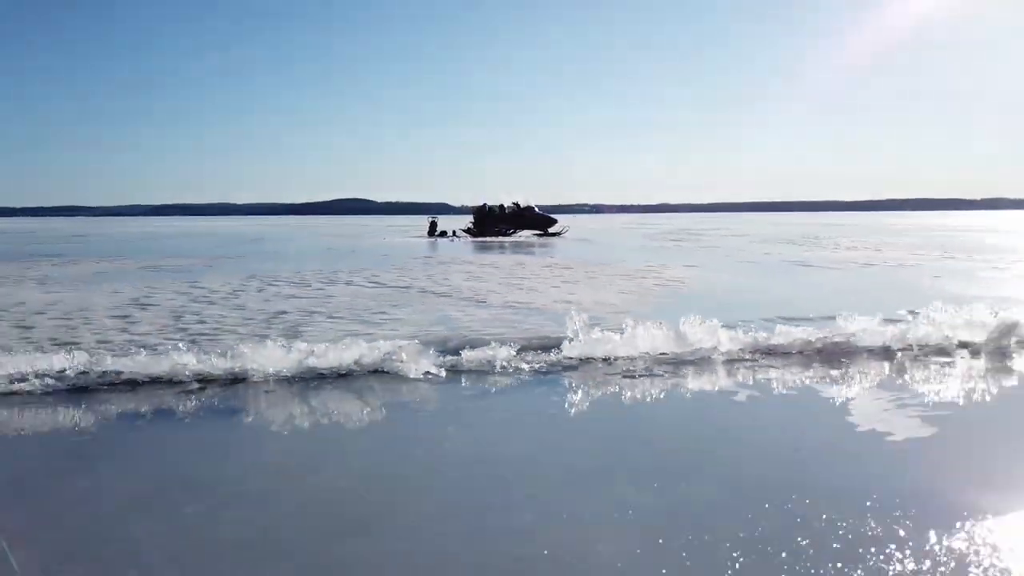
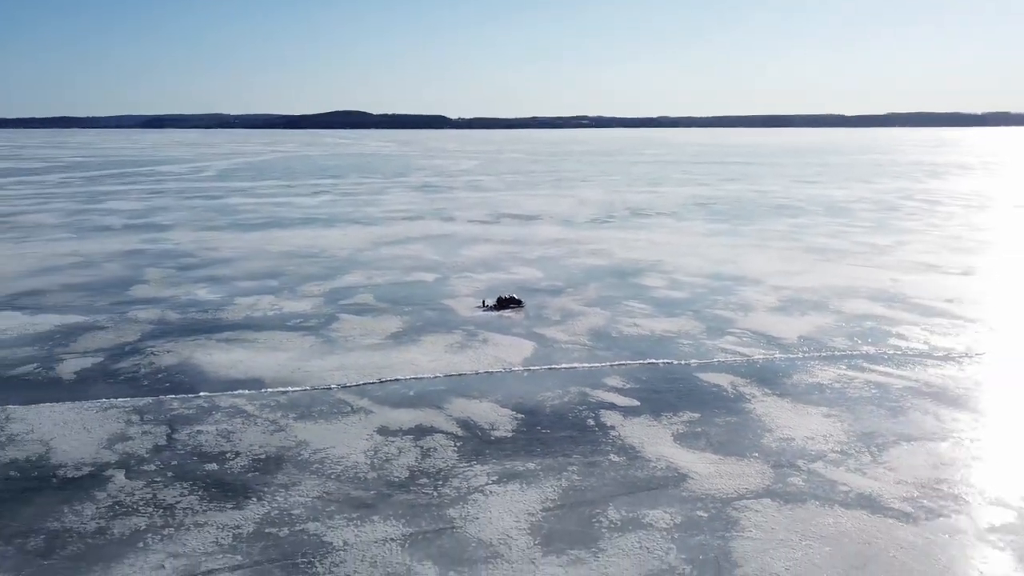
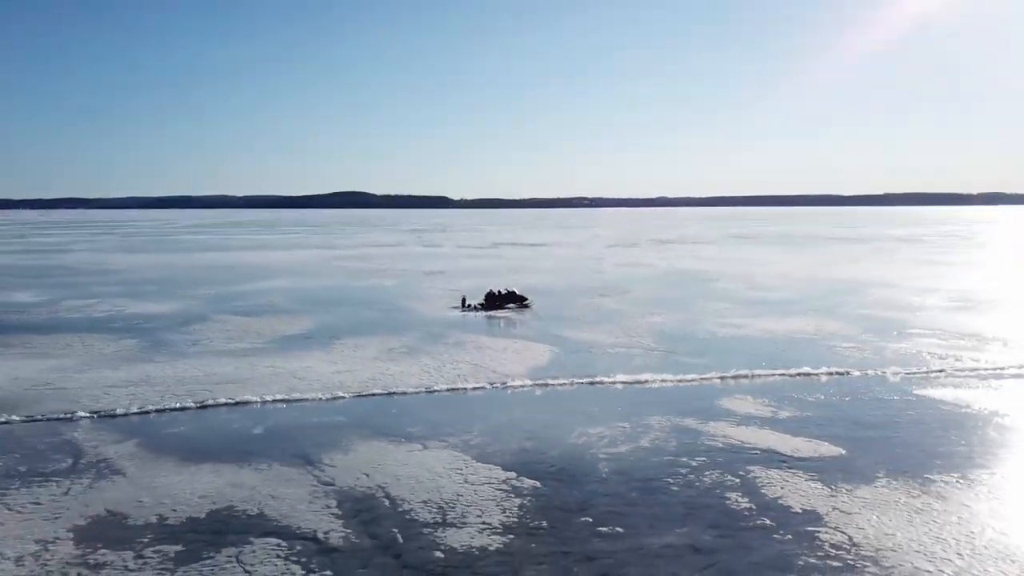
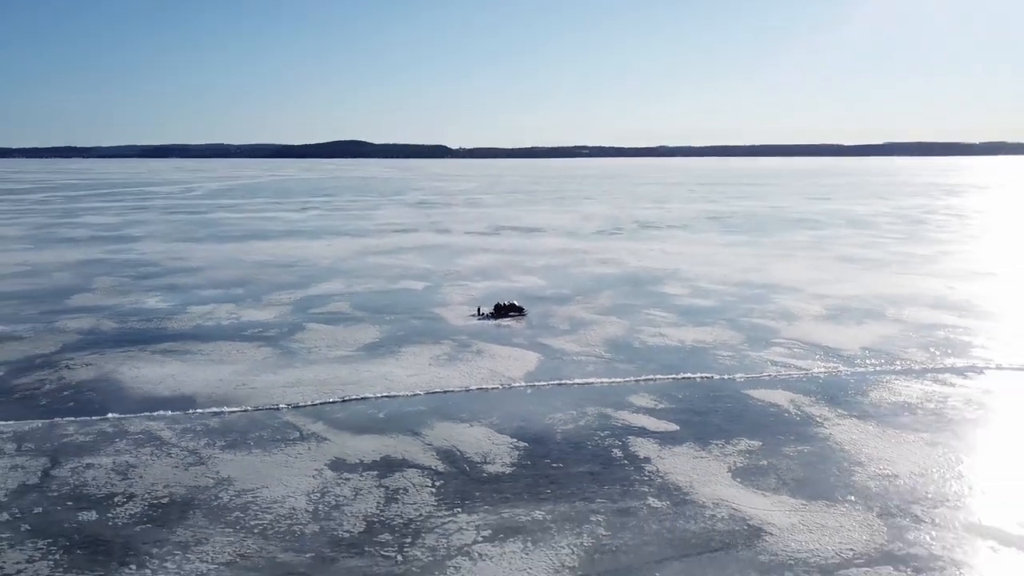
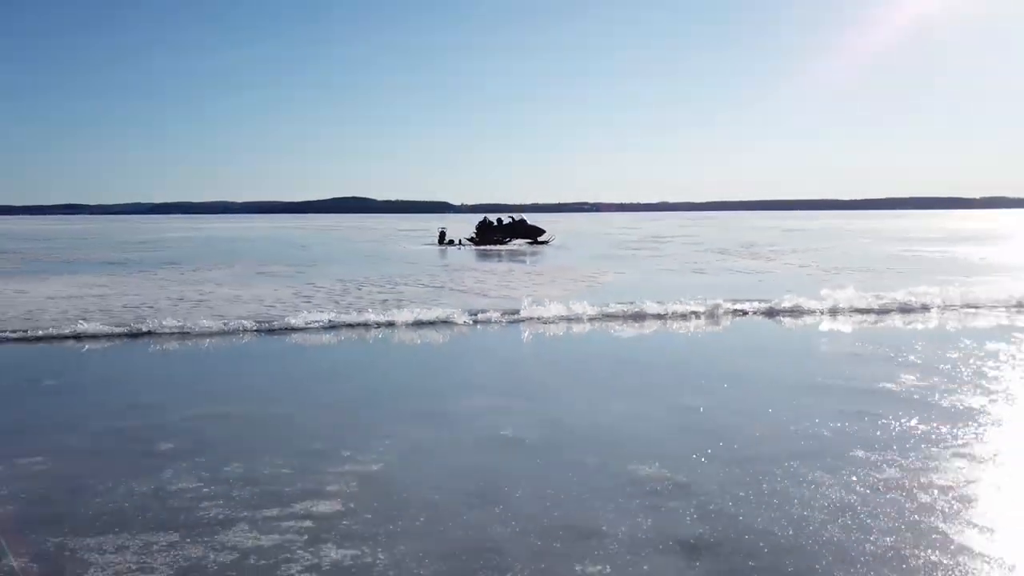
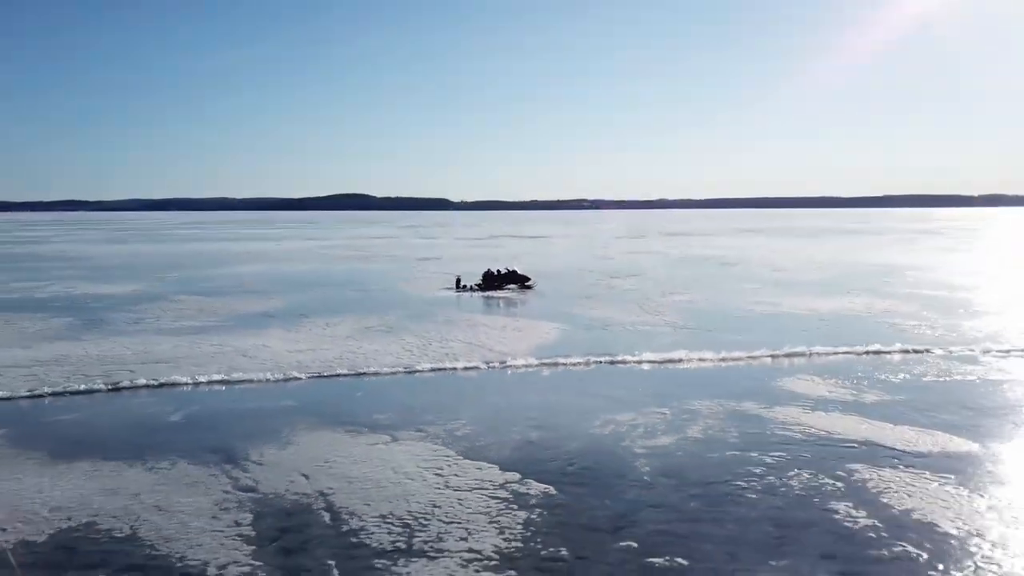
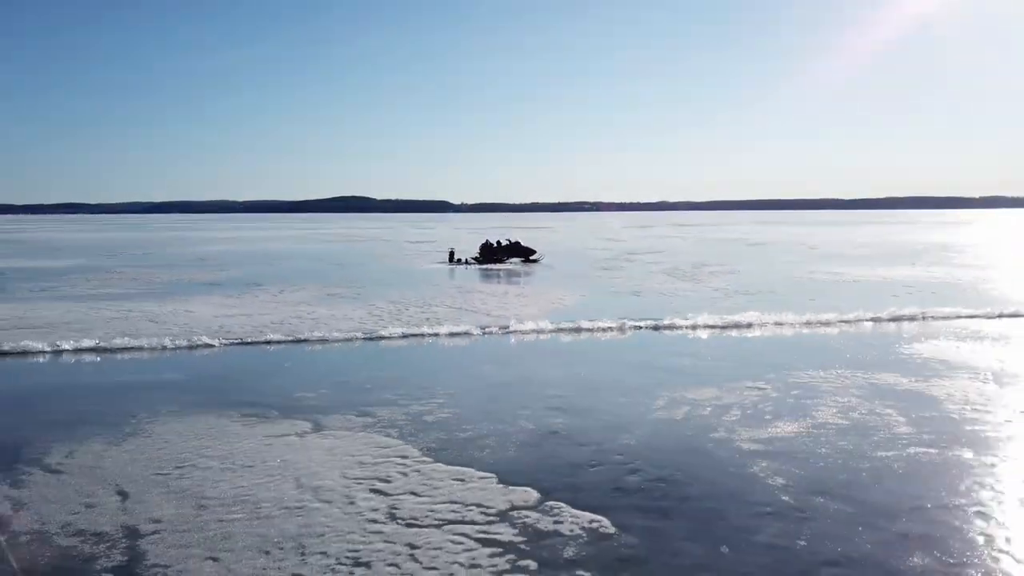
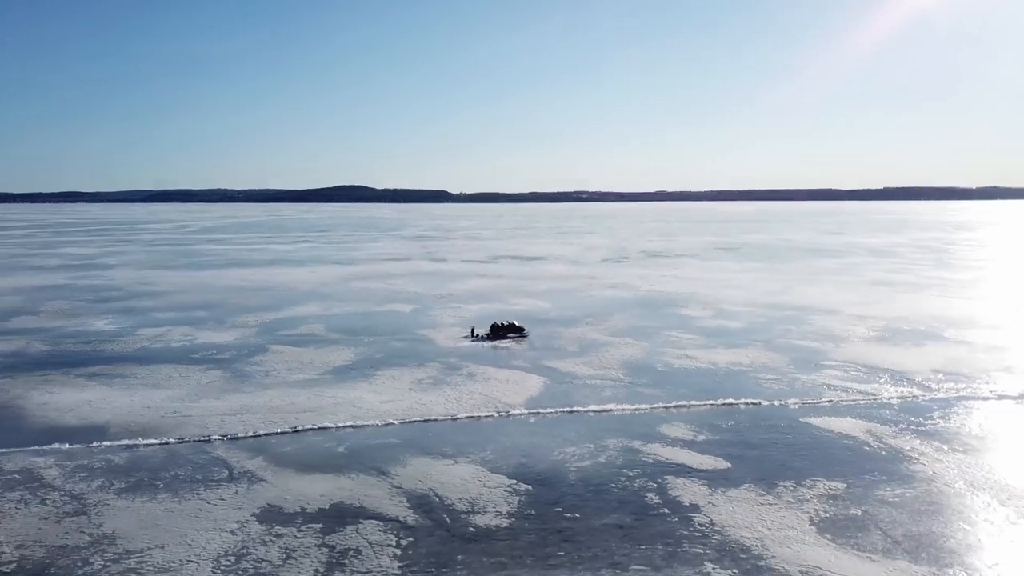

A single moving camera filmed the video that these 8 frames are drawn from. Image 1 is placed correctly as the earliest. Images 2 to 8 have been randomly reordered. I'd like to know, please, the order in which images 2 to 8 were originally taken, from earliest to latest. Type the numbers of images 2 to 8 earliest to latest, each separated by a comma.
5, 7, 6, 3, 8, 4, 2
